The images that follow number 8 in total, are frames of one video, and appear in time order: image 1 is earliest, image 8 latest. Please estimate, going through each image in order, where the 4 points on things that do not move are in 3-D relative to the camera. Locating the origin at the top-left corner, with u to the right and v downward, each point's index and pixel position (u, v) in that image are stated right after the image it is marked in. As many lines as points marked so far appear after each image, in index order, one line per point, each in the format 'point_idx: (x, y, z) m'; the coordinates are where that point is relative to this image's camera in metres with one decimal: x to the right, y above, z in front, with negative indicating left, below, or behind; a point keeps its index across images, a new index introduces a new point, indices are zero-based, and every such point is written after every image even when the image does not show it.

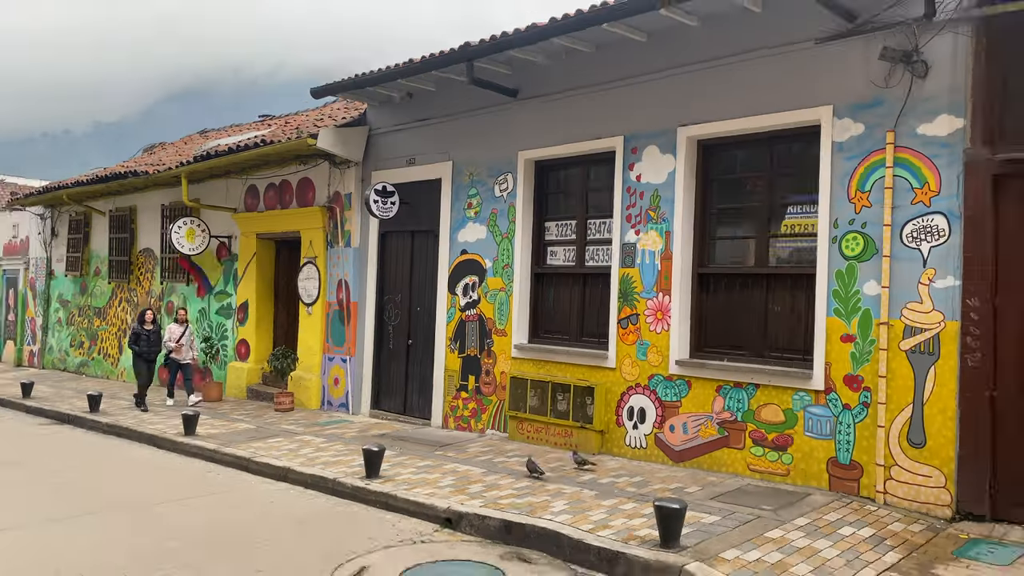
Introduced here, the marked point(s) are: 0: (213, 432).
0: (-3.8, -1.8, +10.2) m
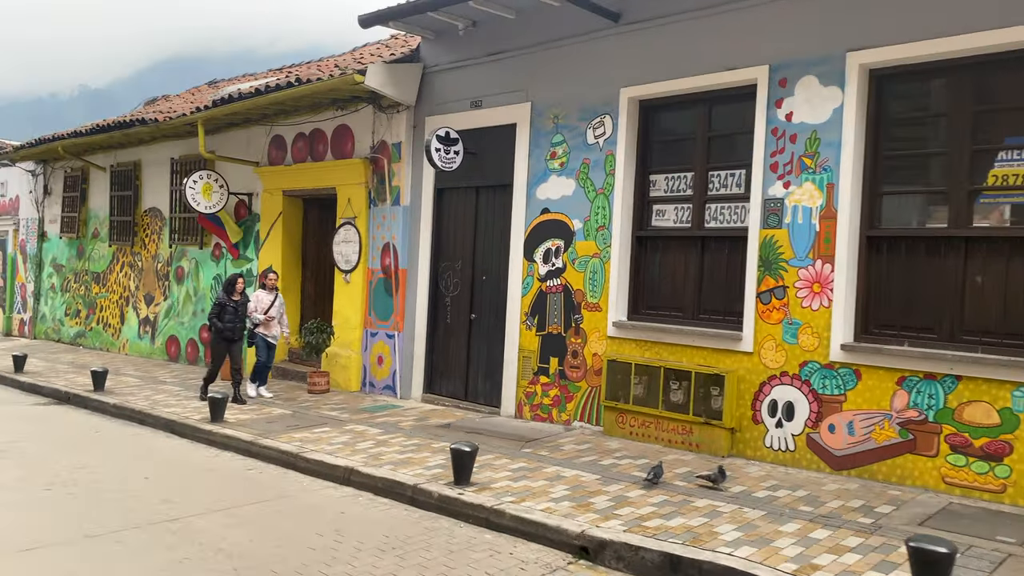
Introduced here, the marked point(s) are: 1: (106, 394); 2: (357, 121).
0: (-2.8, -1.4, +8.6) m
1: (-5.1, -1.4, +10.3) m
2: (-2.0, +2.2, +10.6) m
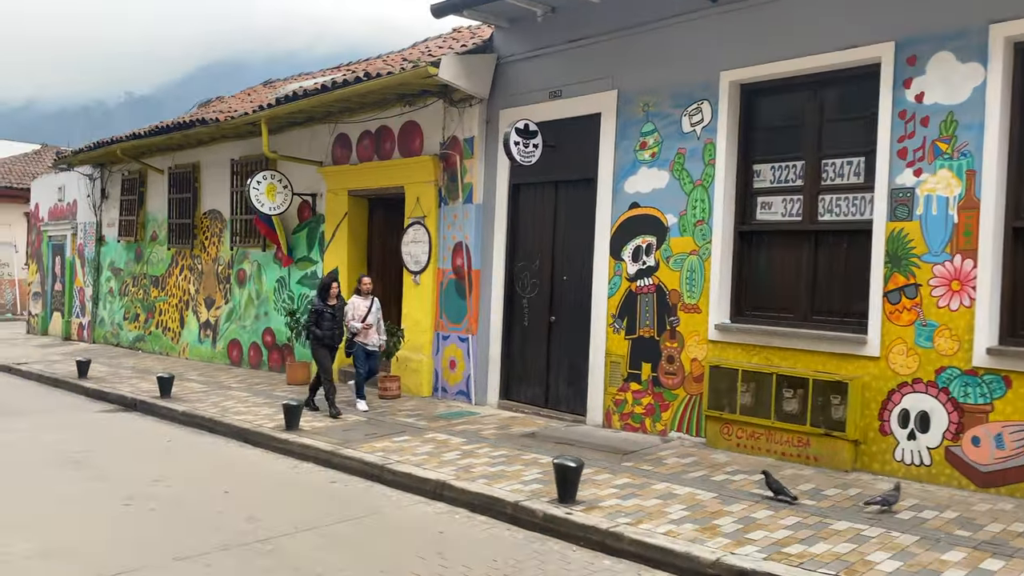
0: (-2.0, -1.4, +8.3) m
1: (-4.2, -1.4, +10.0) m
2: (-1.1, +2.1, +10.2) m
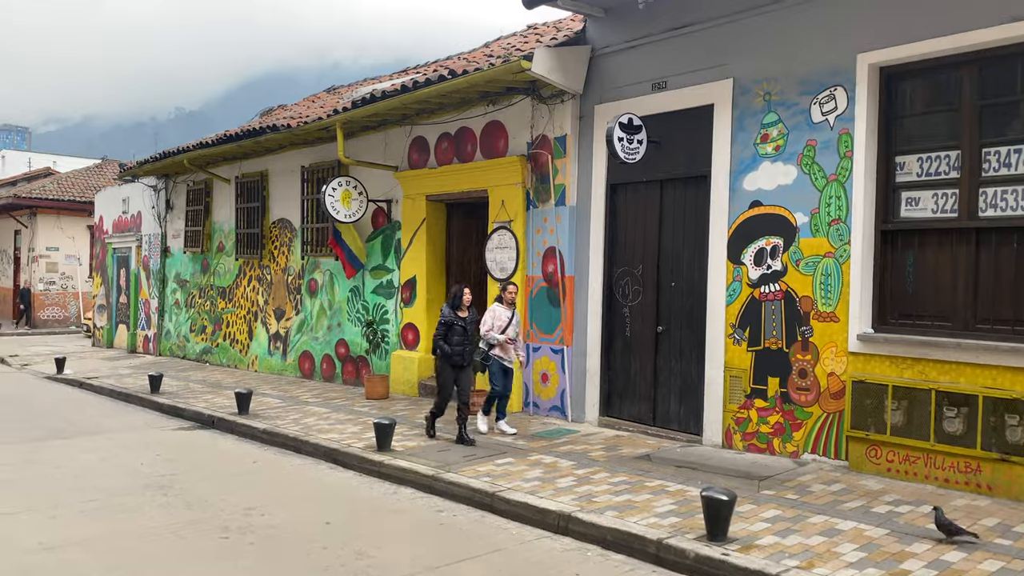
0: (-1.0, -1.5, +7.7) m
1: (-3.1, -1.5, +9.6) m
2: (0.0, +2.0, +9.6) m
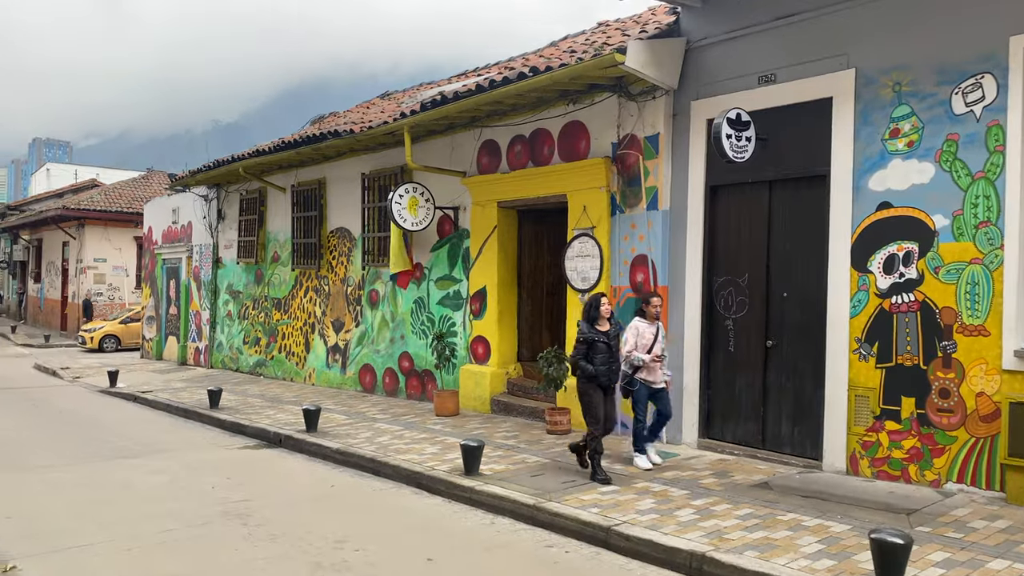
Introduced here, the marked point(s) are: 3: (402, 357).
0: (-0.1, -1.6, +7.1) m
1: (-2.1, -1.7, +9.1) m
2: (+0.9, +1.9, +9.0) m
3: (-1.7, -1.0, +12.1) m
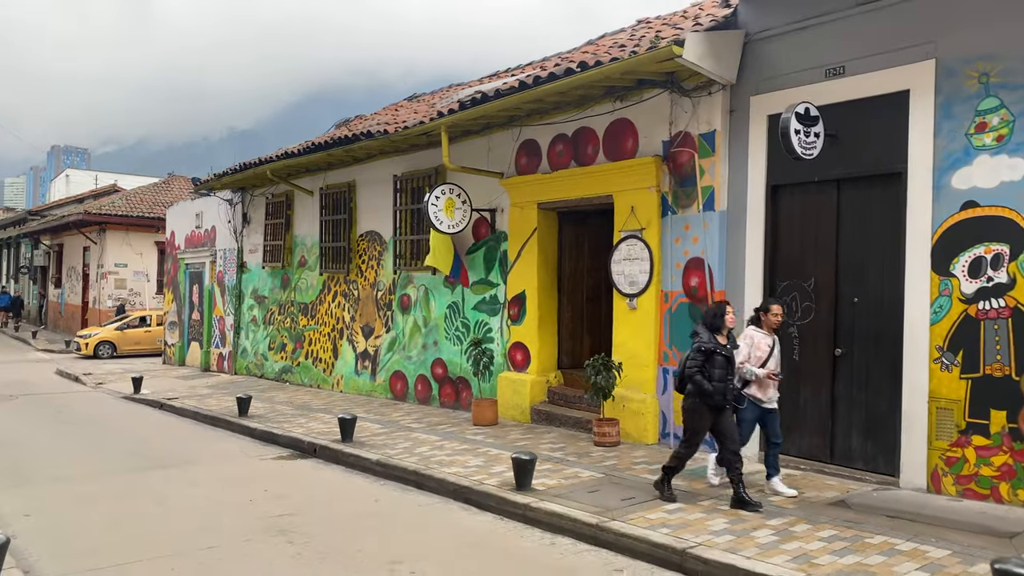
0: (+0.4, -1.7, +6.8) m
1: (-1.6, -1.7, +8.7) m
2: (+1.4, +1.9, +8.7) m
3: (-1.1, -1.1, +11.8) m
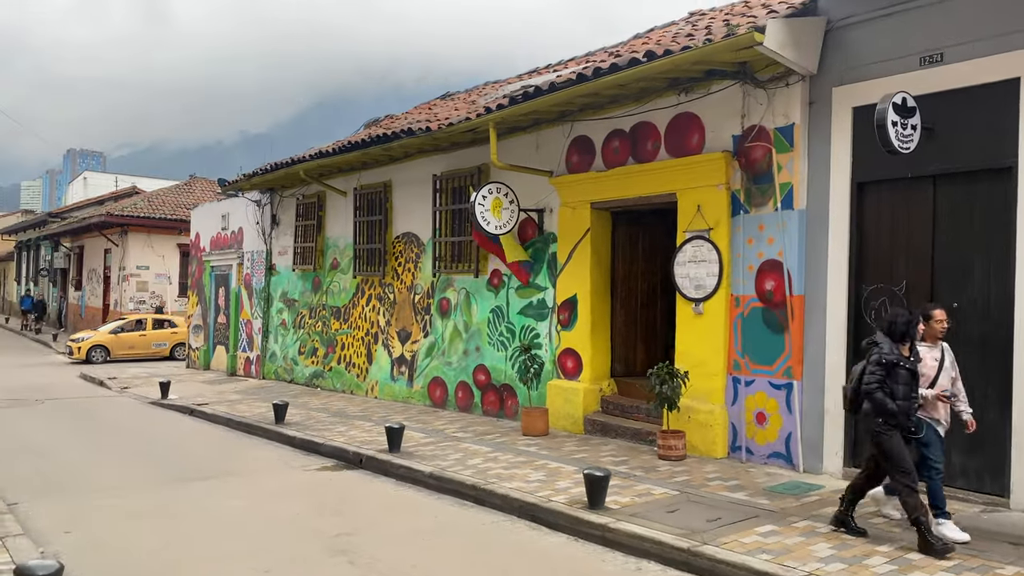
0: (+0.9, -1.7, +6.3) m
1: (-1.1, -1.7, +8.3) m
2: (+2.0, +1.8, +8.2) m
3: (-0.5, -1.1, +11.3) m
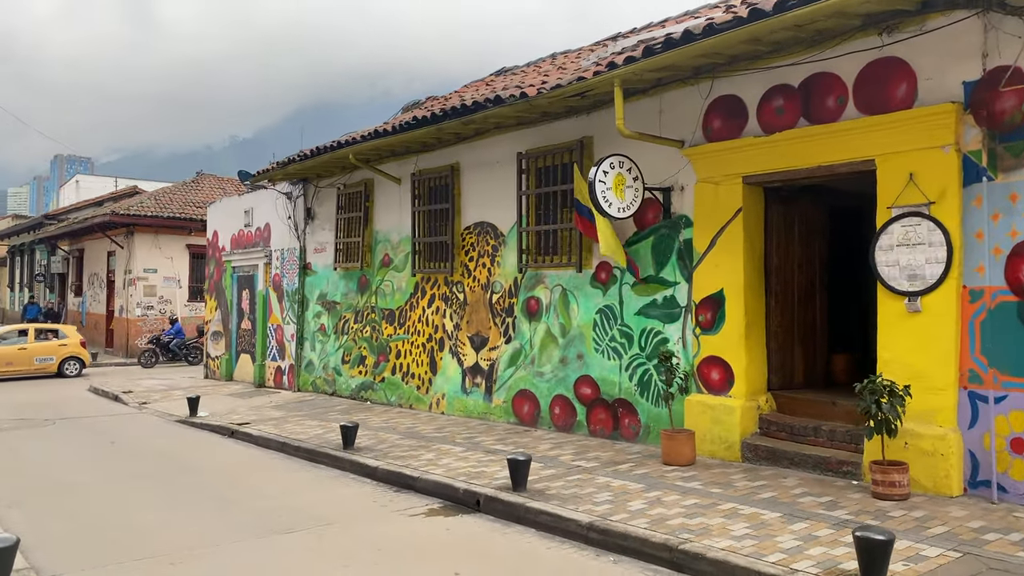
0: (+2.3, -1.6, +4.5) m
1: (+0.3, -1.7, +6.5) m
2: (+3.3, +1.9, +6.4) m
3: (+0.8, -1.1, +9.5) m
